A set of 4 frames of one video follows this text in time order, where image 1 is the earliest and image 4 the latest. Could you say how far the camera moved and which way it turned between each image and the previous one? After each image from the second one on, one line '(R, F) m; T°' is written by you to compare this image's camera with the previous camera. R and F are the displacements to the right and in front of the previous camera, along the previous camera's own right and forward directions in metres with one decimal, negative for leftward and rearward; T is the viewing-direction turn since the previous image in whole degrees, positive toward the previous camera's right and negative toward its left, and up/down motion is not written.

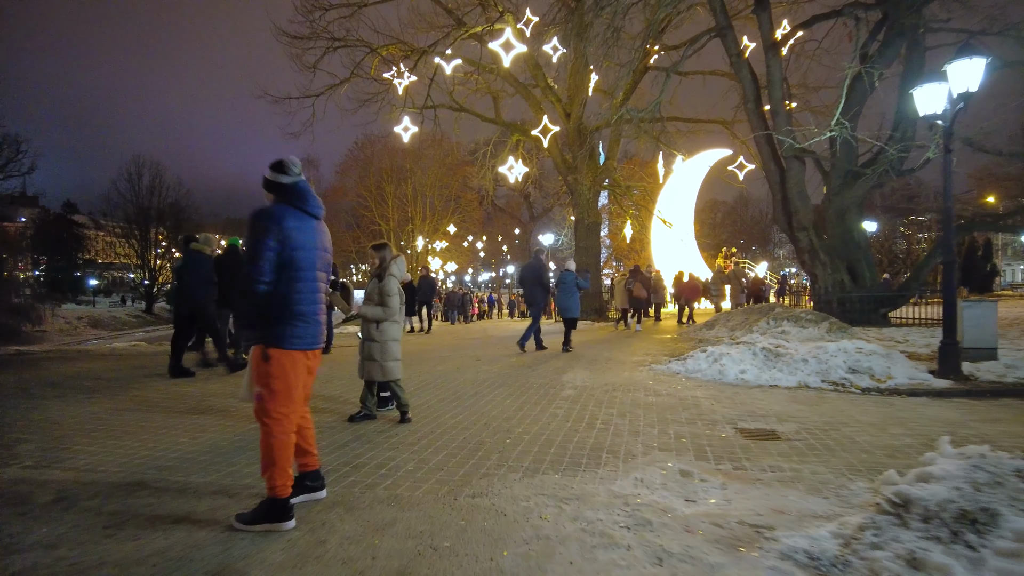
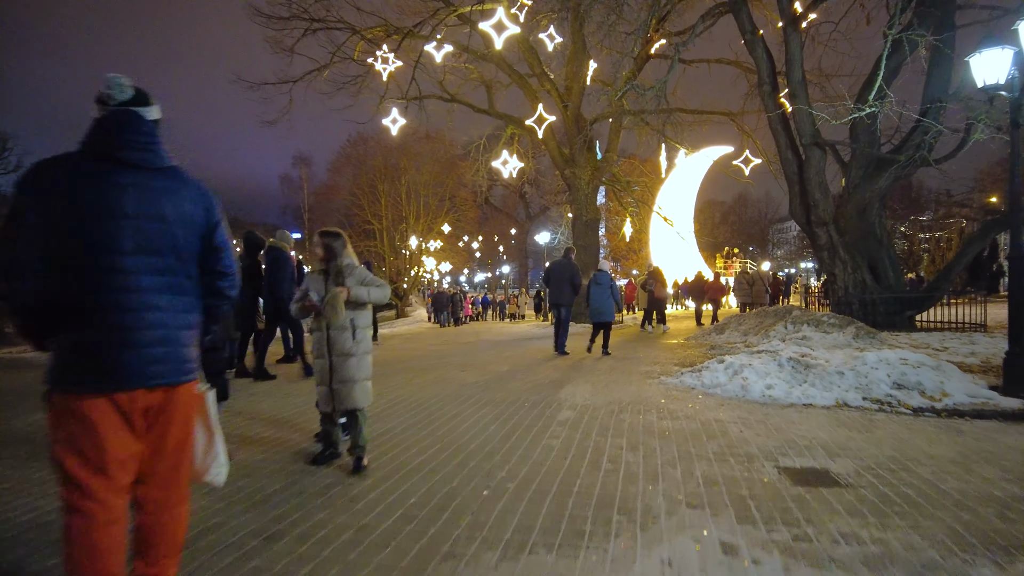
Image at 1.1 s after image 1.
(+0.1, +1.2) m; 0°
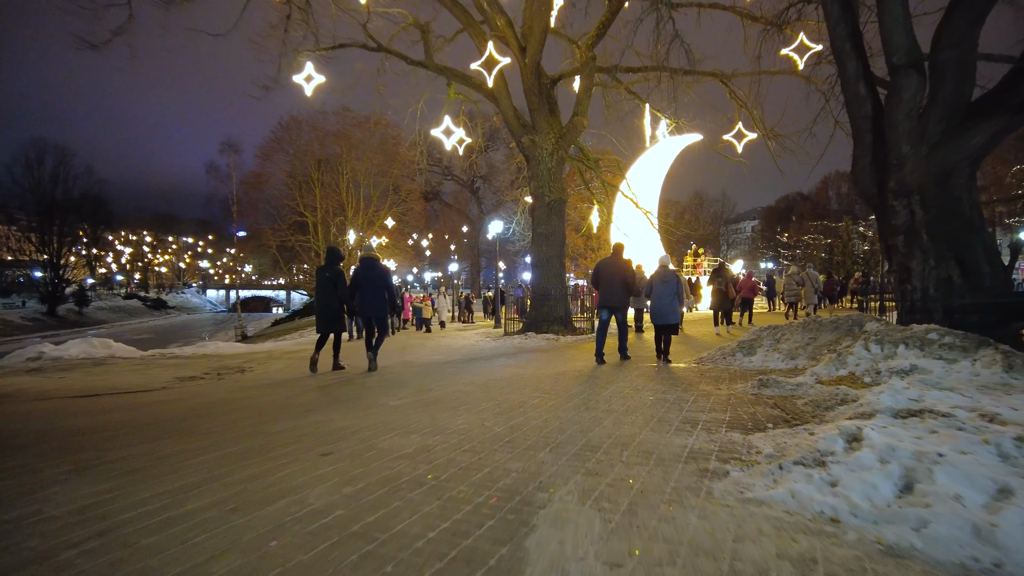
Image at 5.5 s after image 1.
(+0.3, +4.5) m; +4°
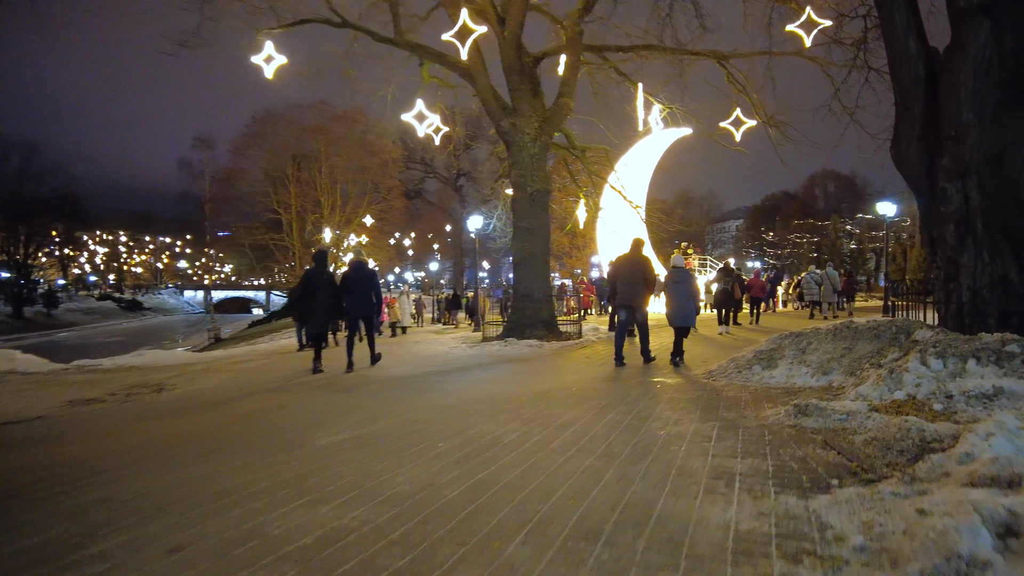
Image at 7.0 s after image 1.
(+0.1, +1.6) m; +1°
